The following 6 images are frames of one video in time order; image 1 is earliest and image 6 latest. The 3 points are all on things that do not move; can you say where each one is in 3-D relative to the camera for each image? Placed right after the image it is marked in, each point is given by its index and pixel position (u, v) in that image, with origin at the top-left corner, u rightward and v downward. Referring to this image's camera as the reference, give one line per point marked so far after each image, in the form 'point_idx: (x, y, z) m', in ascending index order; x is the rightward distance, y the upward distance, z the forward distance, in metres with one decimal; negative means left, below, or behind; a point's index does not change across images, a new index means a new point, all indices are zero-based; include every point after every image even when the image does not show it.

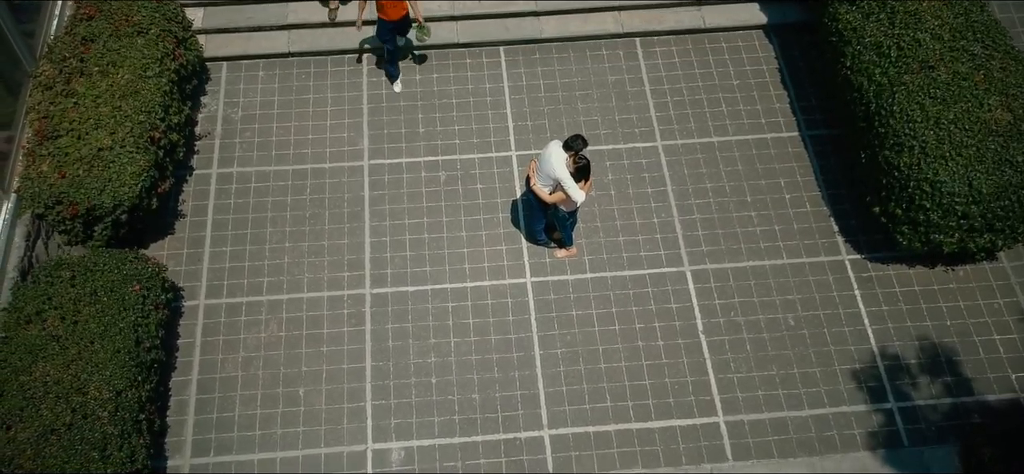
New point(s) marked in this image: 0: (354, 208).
0: (-1.5, +0.3, +9.2) m
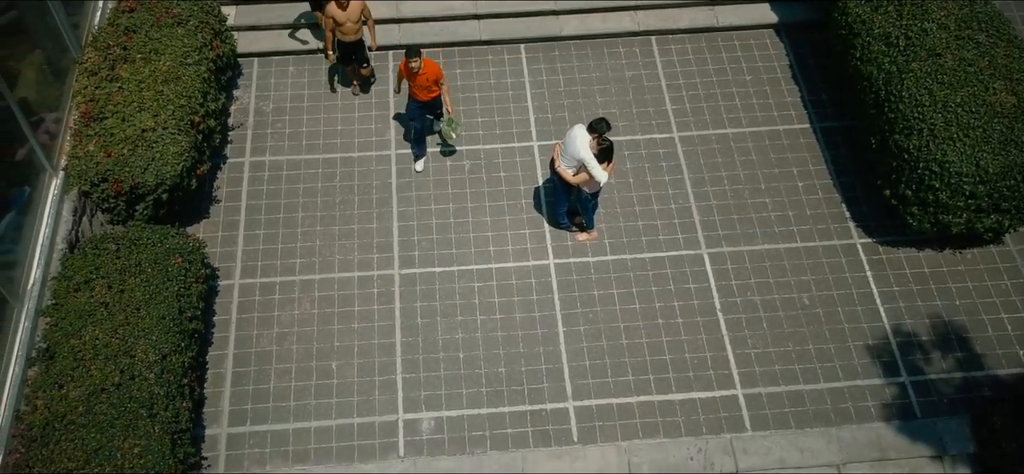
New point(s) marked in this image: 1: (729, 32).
0: (-1.2, +0.4, +9.6) m
1: (+2.3, +2.2, +10.8) m
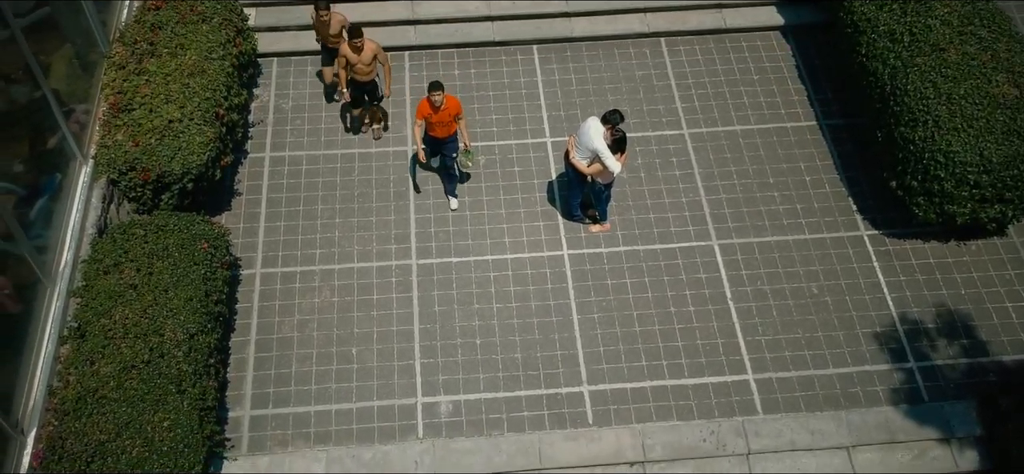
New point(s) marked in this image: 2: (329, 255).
0: (-1.1, +0.5, +9.8) m
1: (+2.5, +2.3, +11.1) m
2: (-1.7, -0.2, +9.3) m
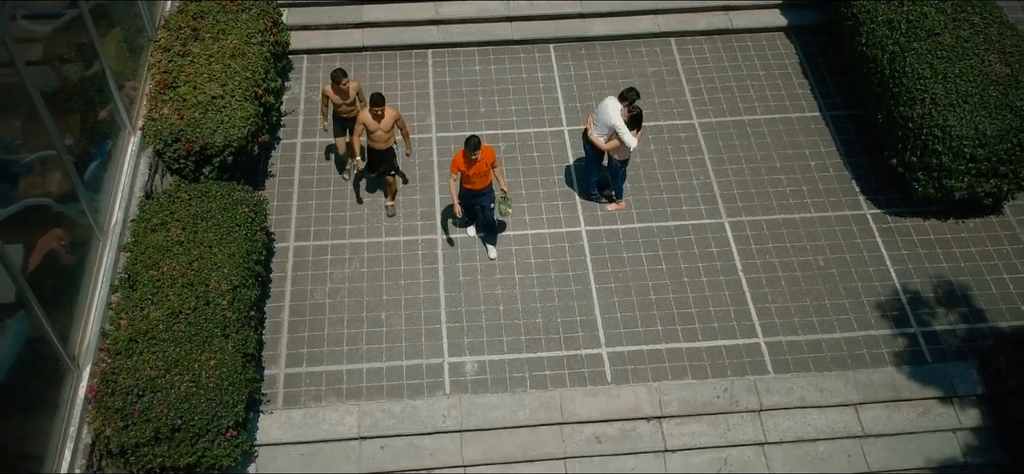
0: (-0.9, +0.7, +10.3) m
1: (+2.7, +2.4, +11.7) m
2: (-1.5, +0.1, +9.8) m
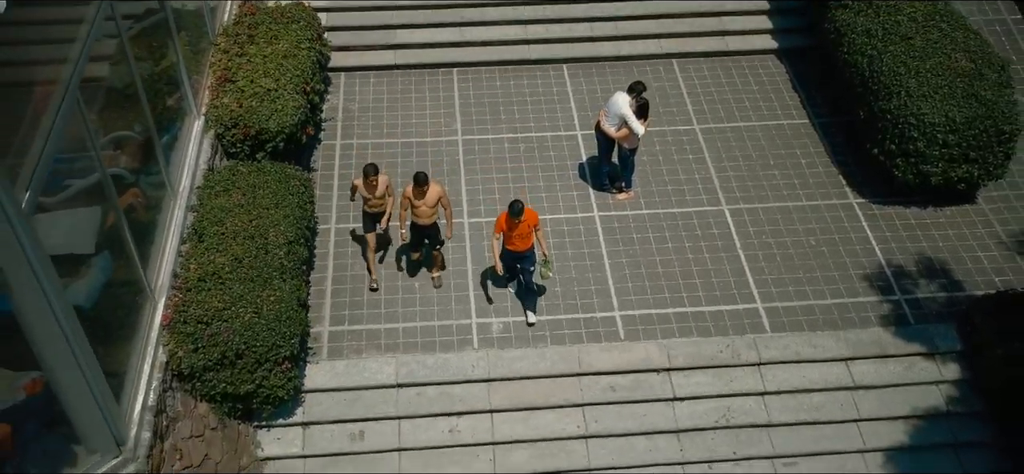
0: (-0.7, +0.8, +11.4) m
1: (+2.9, +2.3, +12.9) m
2: (-1.3, +0.2, +10.8) m
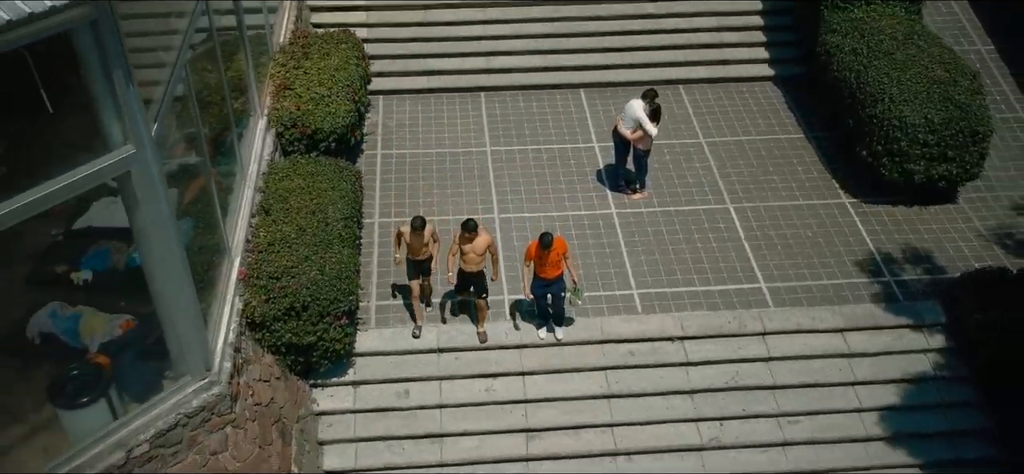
0: (-0.4, +0.8, +12.6) m
1: (+3.2, +2.2, +14.2) m
2: (-1.0, +0.3, +11.9) m
